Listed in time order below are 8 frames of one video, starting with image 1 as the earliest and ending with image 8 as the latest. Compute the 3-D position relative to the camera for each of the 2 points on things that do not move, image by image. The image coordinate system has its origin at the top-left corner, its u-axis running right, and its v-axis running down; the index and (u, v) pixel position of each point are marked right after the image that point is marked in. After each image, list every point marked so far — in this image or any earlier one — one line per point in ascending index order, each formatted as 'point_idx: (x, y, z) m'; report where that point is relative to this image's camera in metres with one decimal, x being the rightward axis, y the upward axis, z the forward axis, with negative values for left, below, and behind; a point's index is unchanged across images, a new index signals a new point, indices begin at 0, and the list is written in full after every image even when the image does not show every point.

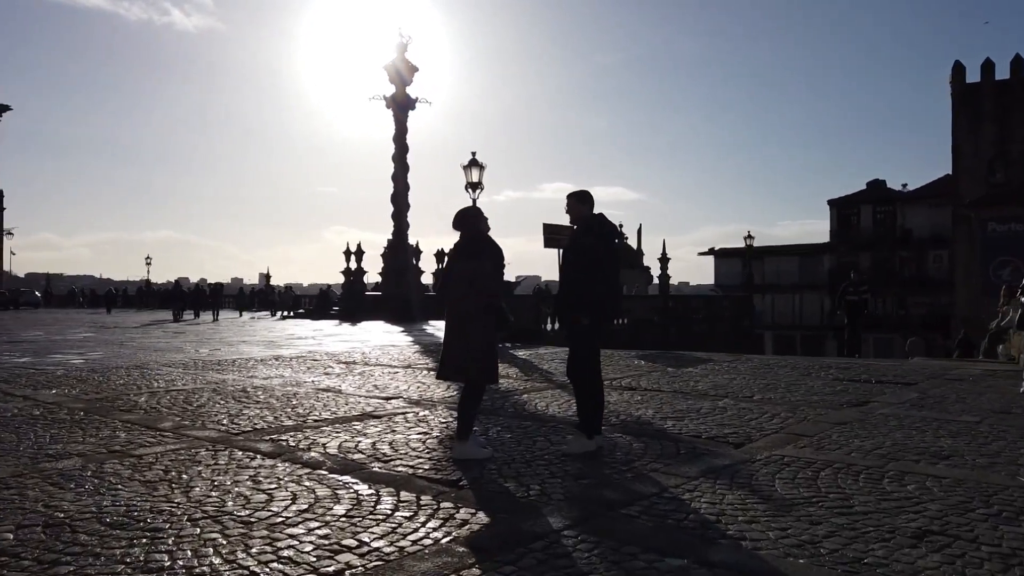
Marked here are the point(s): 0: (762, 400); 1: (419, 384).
0: (+2.3, -1.0, +7.1) m
1: (-1.0, -1.1, +8.5) m
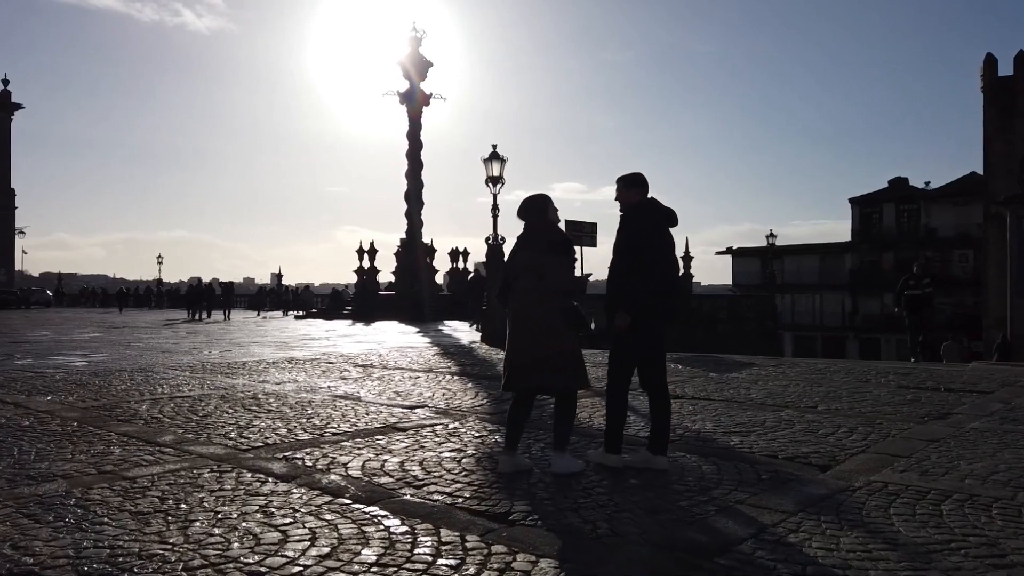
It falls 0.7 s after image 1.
0: (+2.6, -1.0, +6.4) m
1: (-0.7, -1.0, +7.8) m
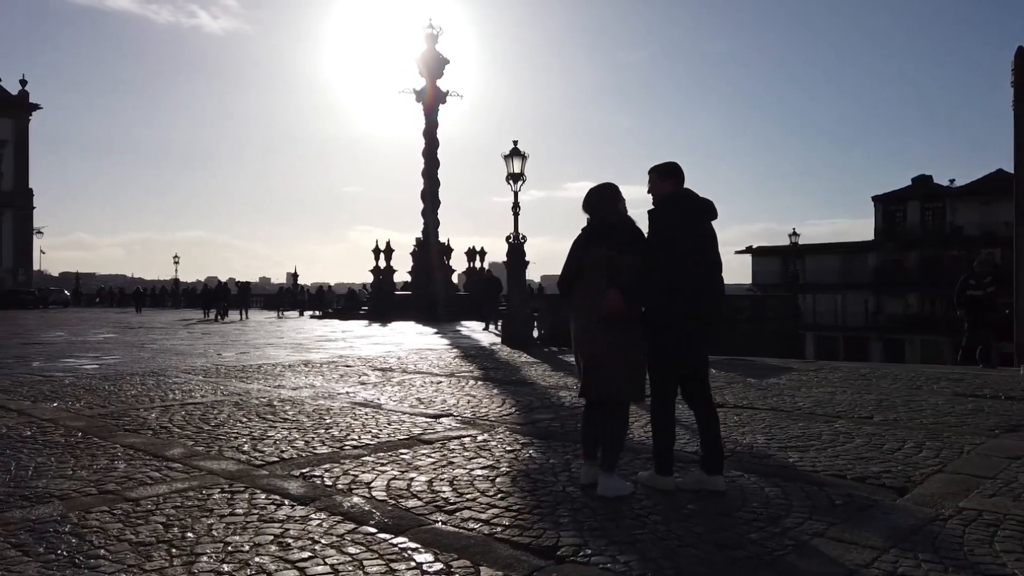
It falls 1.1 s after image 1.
0: (+2.9, -1.0, +5.9) m
1: (-0.4, -1.0, +7.4) m
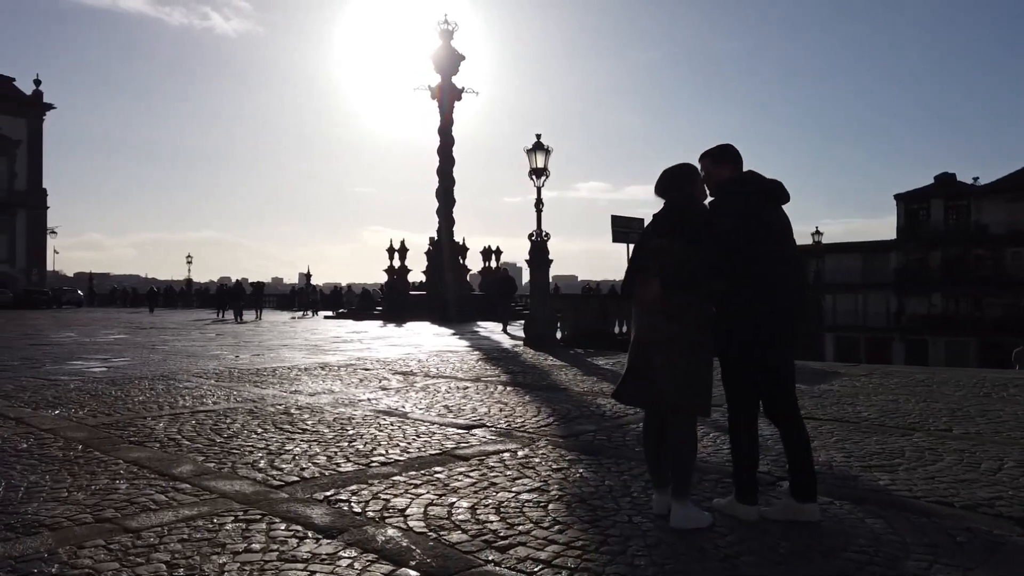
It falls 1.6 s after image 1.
0: (+3.2, -1.0, +5.3) m
1: (-0.1, -1.0, +6.8) m
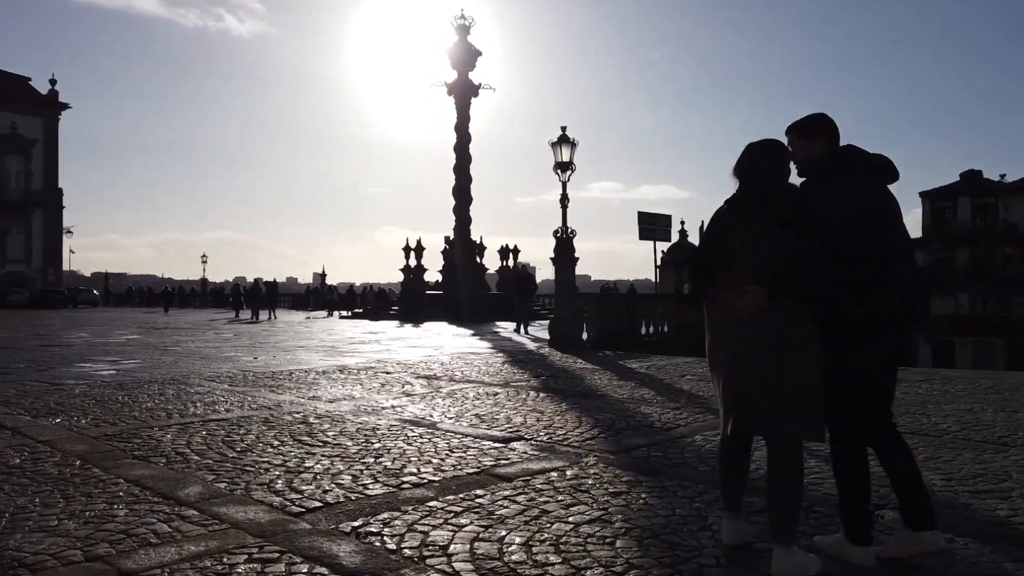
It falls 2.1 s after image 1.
0: (+3.4, -1.0, +4.7) m
1: (+0.2, -1.0, +6.3) m
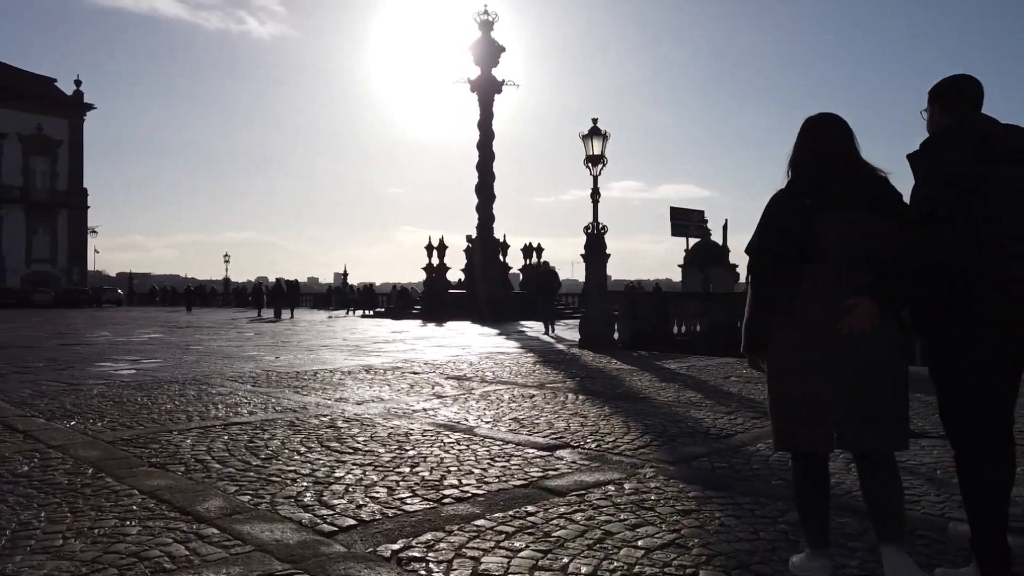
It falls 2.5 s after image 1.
0: (+3.7, -1.0, +4.2) m
1: (+0.5, -1.0, +5.8) m
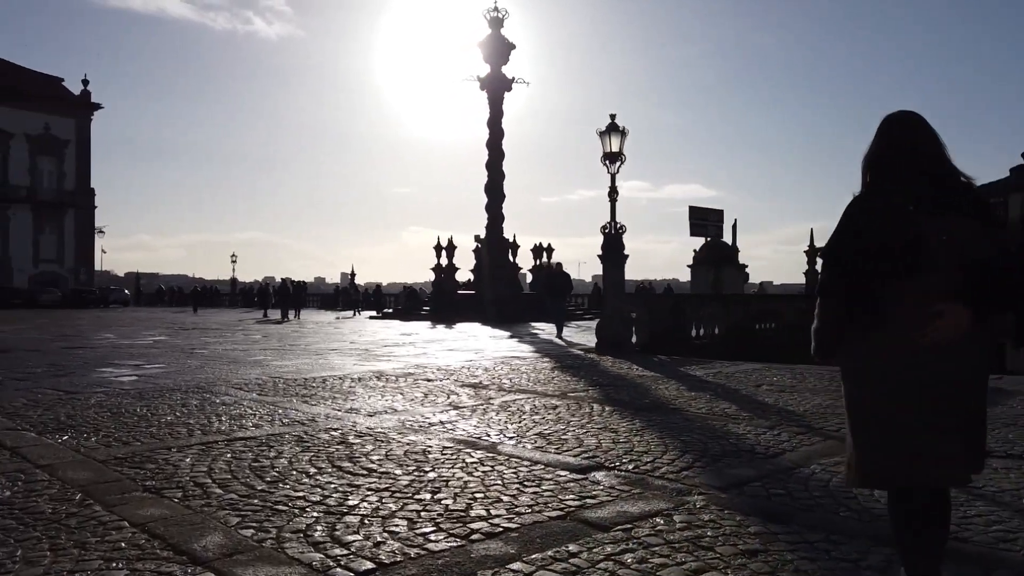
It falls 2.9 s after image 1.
0: (+3.9, -1.0, +3.7) m
1: (+0.7, -1.0, +5.4) m
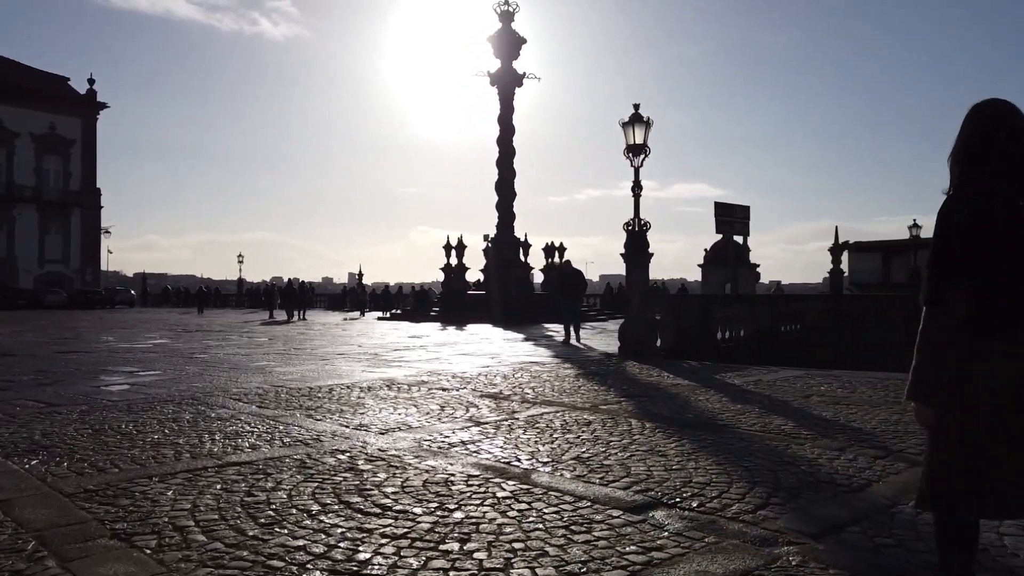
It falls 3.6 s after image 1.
0: (+4.1, -1.0, +2.9) m
1: (+0.9, -1.0, +4.7) m
